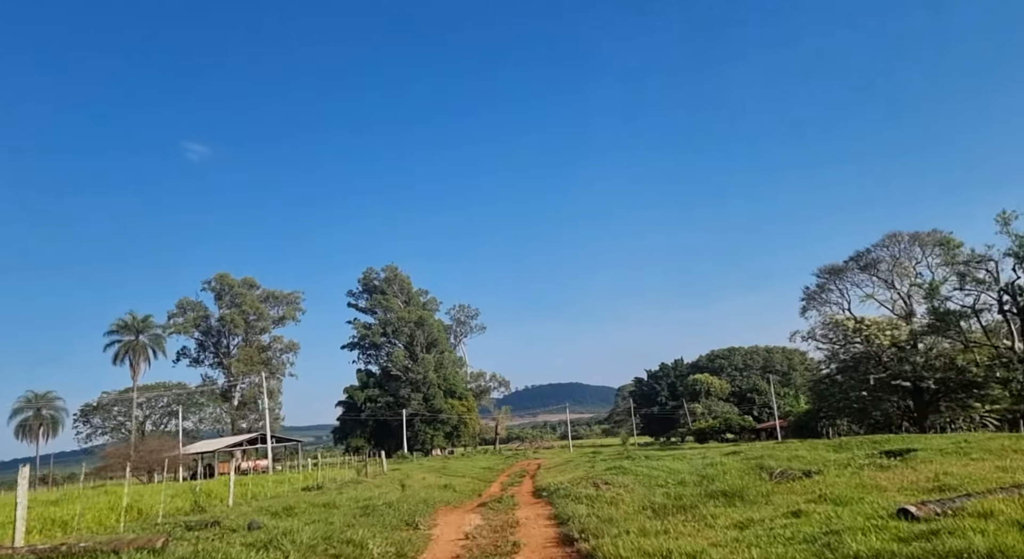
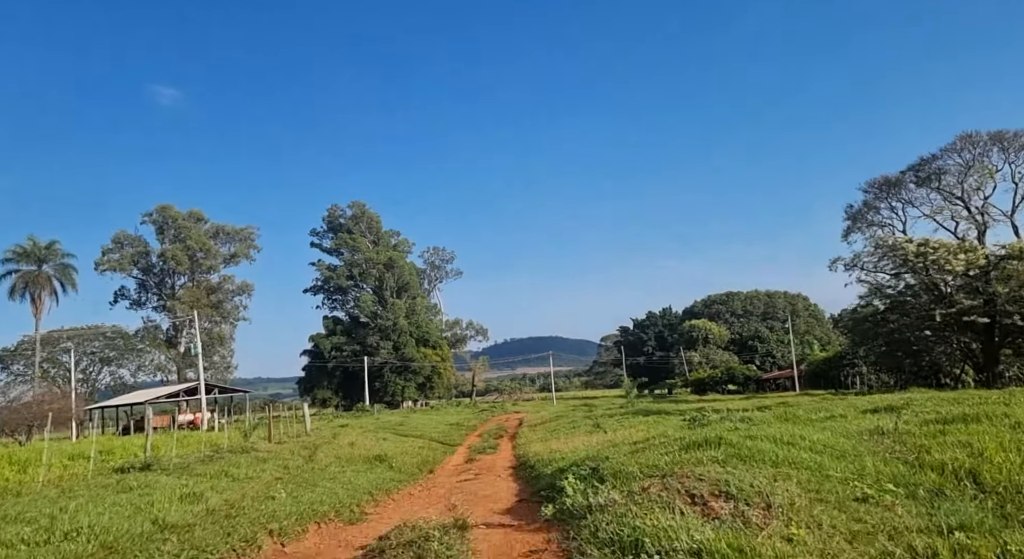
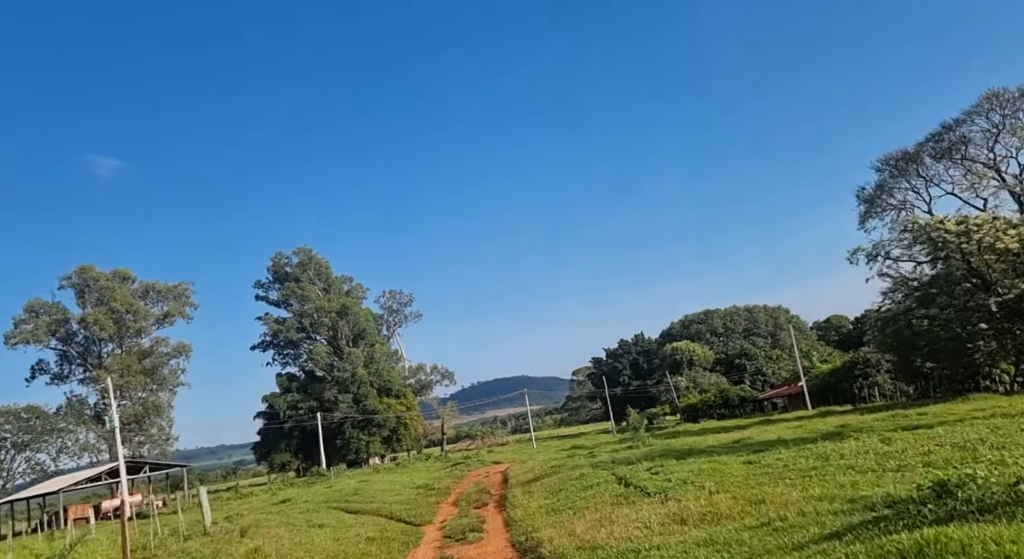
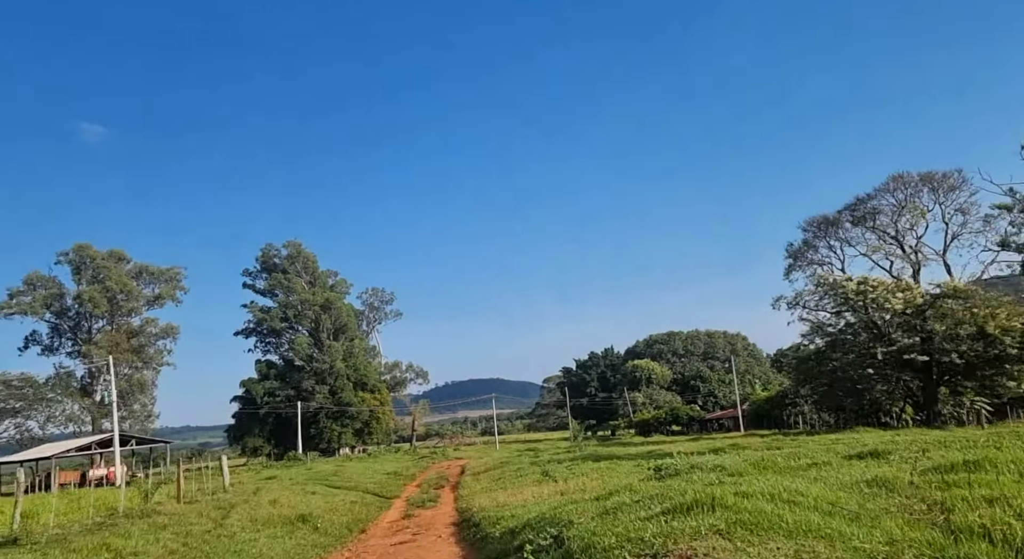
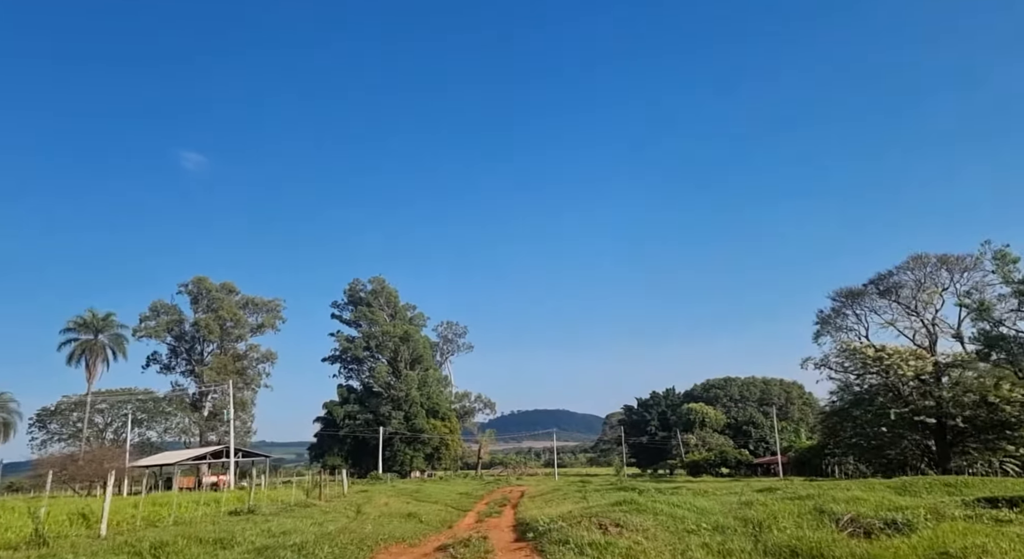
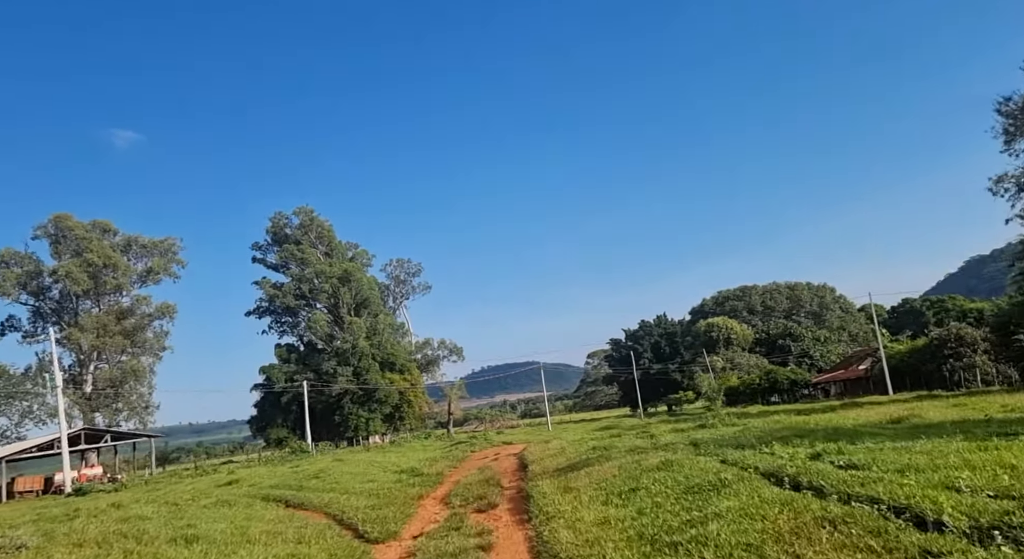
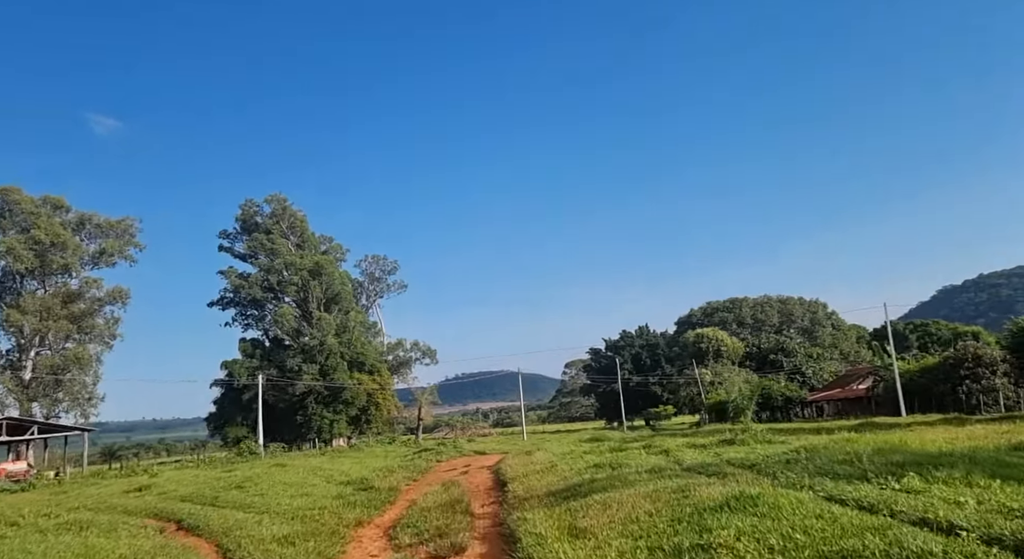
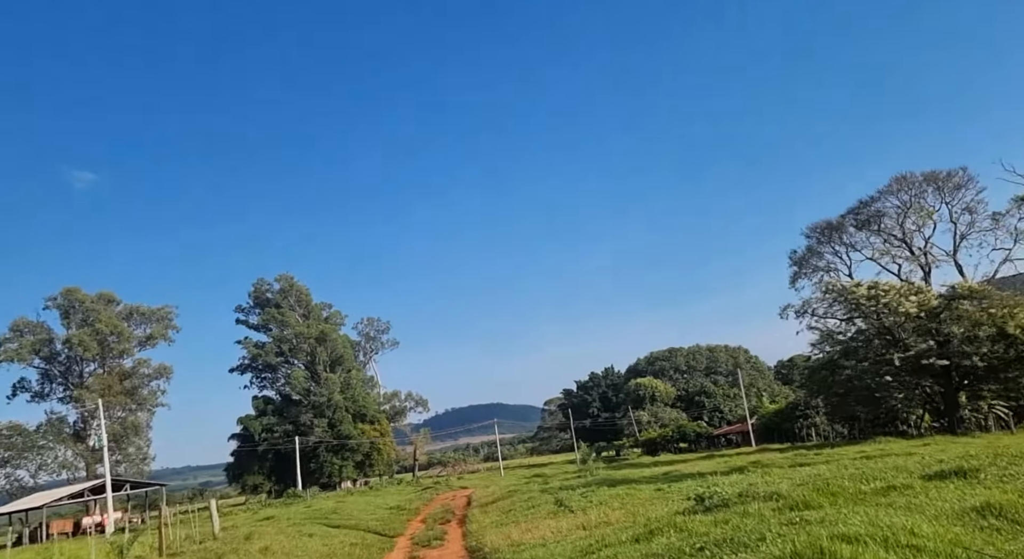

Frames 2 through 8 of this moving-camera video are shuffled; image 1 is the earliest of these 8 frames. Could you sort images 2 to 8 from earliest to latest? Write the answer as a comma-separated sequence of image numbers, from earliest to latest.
5, 2, 4, 8, 3, 6, 7
